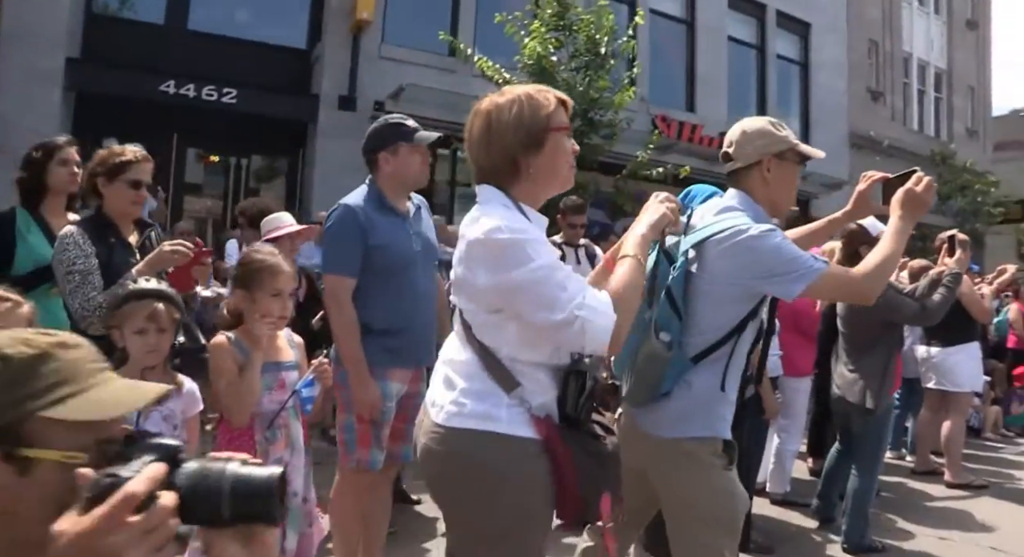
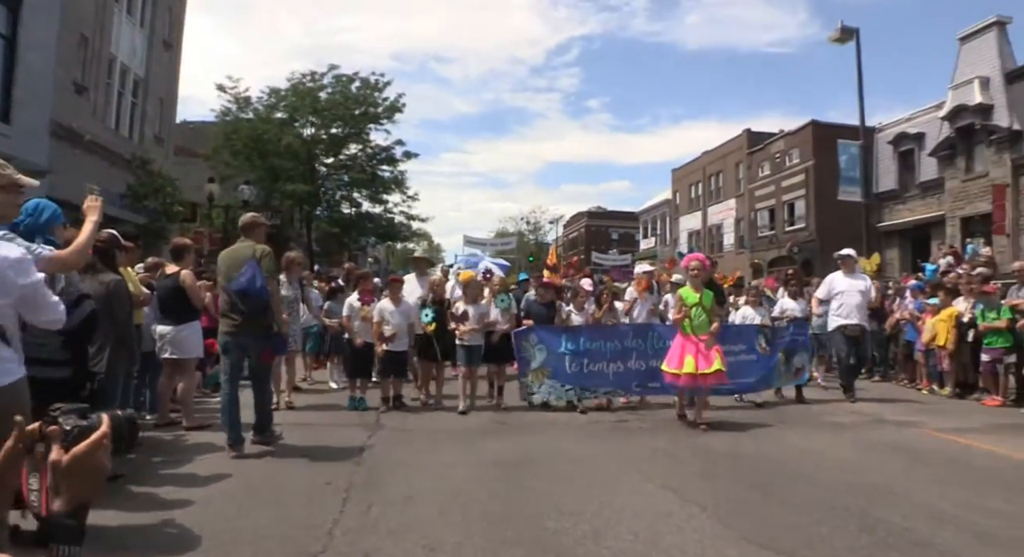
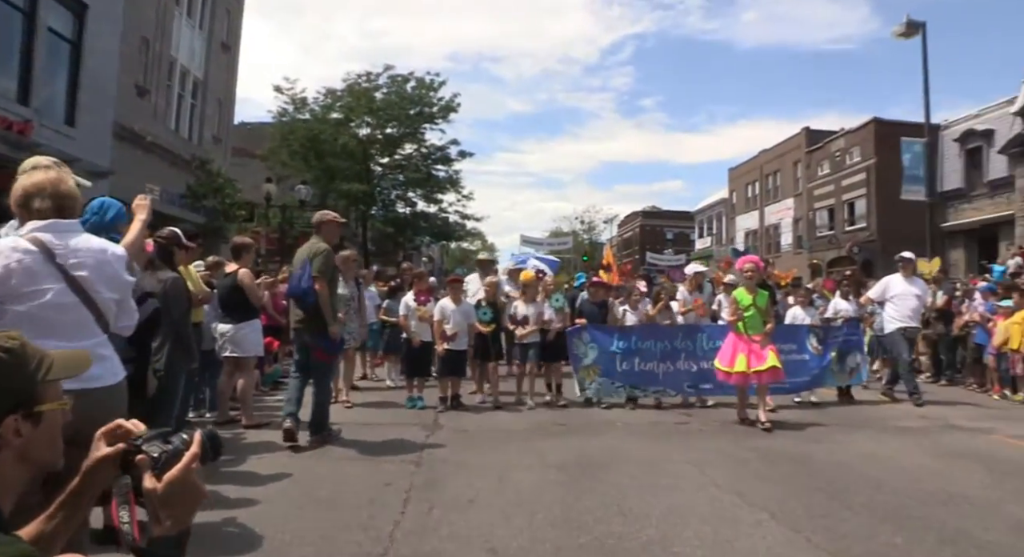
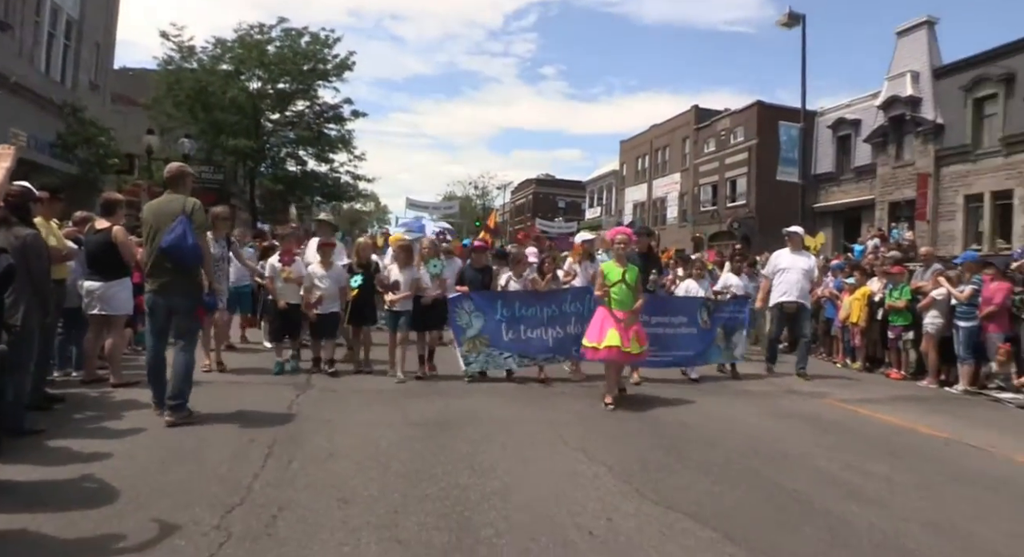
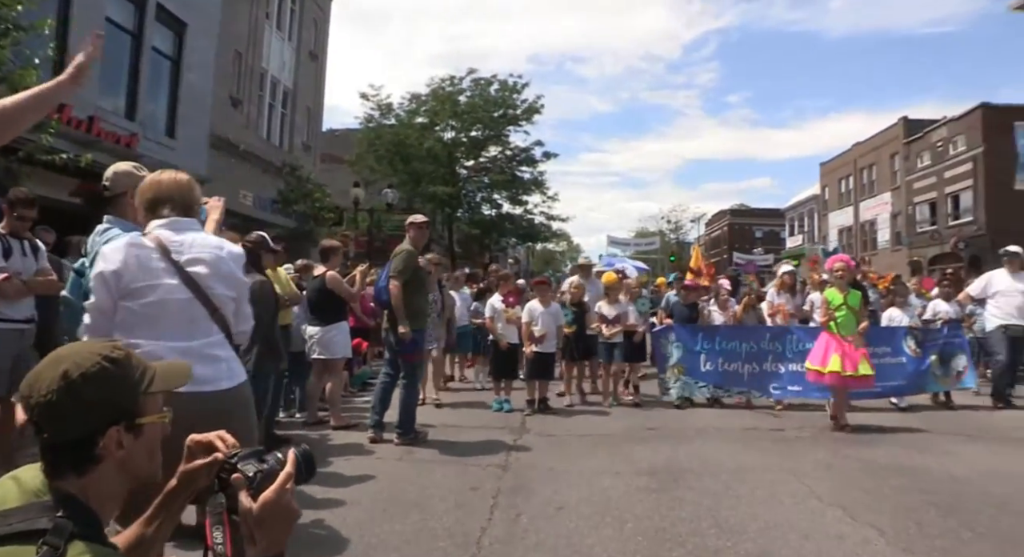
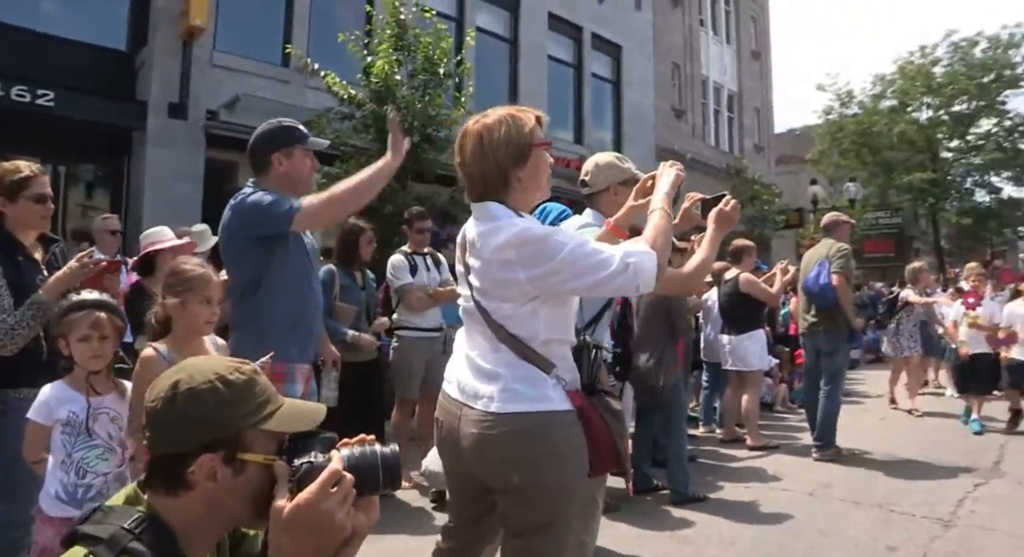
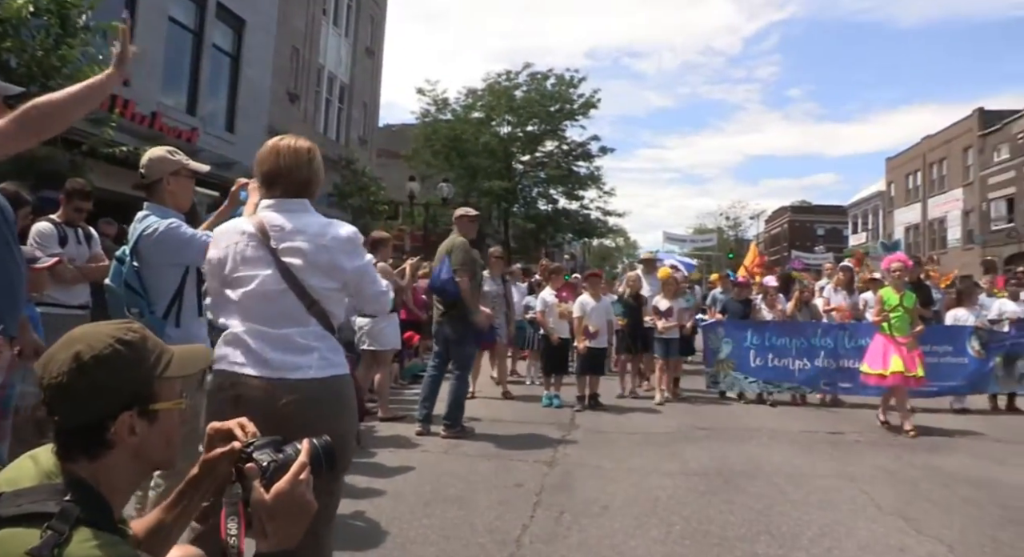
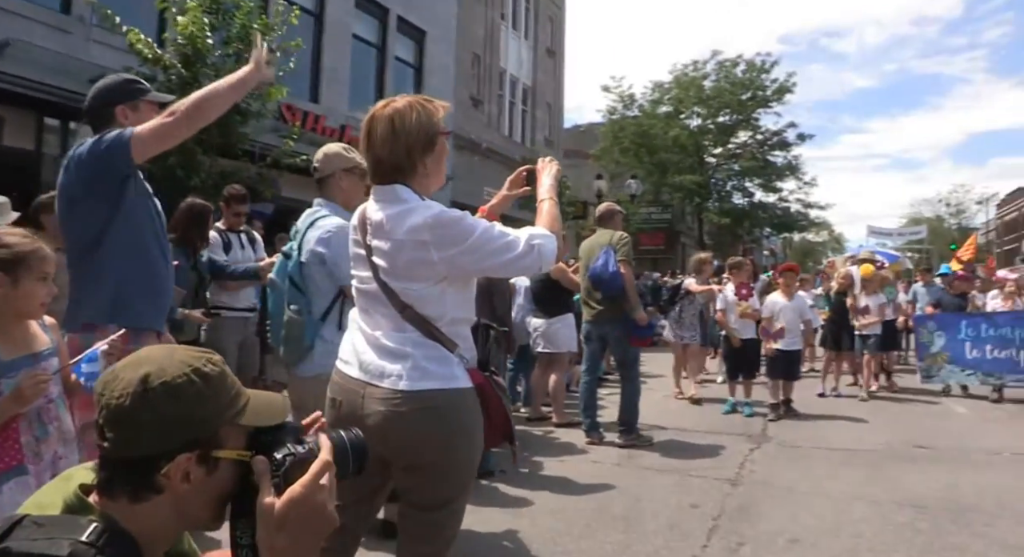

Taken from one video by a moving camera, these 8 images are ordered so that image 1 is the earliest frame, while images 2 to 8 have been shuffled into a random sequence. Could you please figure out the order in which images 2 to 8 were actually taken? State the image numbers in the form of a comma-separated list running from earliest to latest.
6, 8, 7, 5, 3, 2, 4
